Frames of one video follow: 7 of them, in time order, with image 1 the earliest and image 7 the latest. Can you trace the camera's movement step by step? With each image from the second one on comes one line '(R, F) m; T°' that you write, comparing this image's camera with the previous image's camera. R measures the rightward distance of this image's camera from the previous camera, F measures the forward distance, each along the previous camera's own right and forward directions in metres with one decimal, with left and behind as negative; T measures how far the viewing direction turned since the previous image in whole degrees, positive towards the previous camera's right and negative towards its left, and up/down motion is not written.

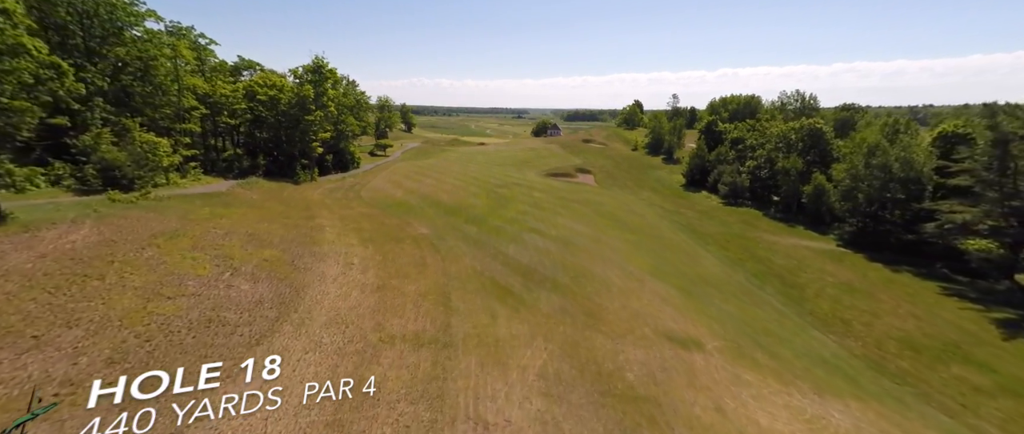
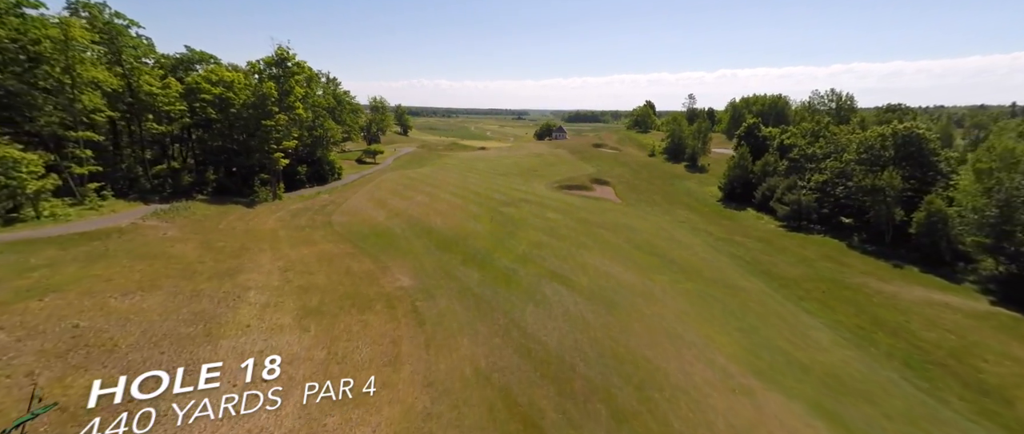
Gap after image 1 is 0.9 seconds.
(-1.0, +10.1) m; 0°
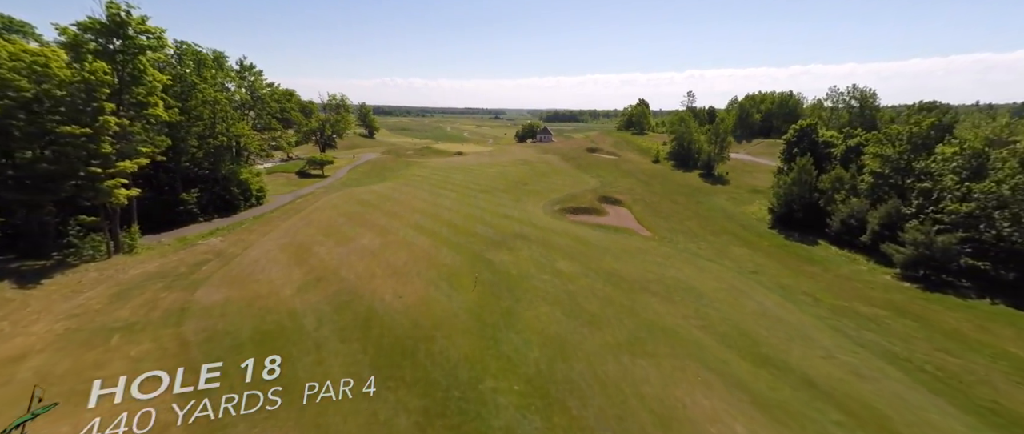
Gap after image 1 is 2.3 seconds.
(-1.1, +15.6) m; +3°
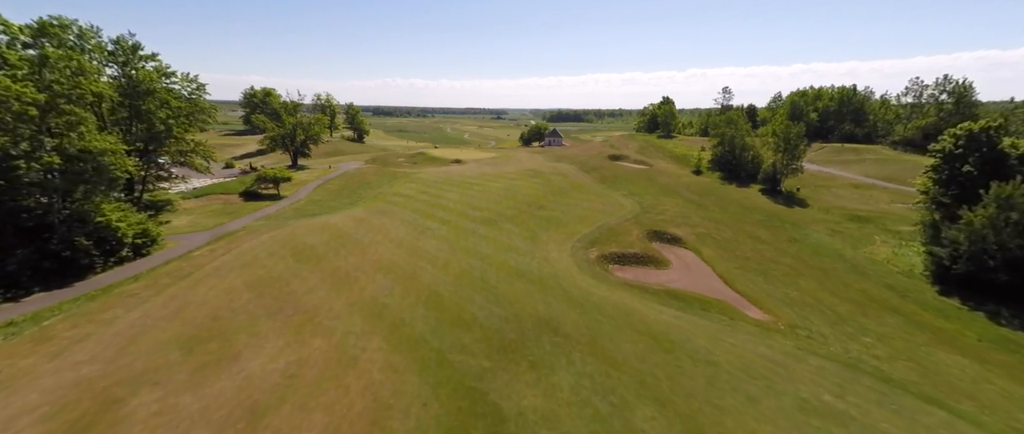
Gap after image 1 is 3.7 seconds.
(-1.1, +16.4) m; 0°
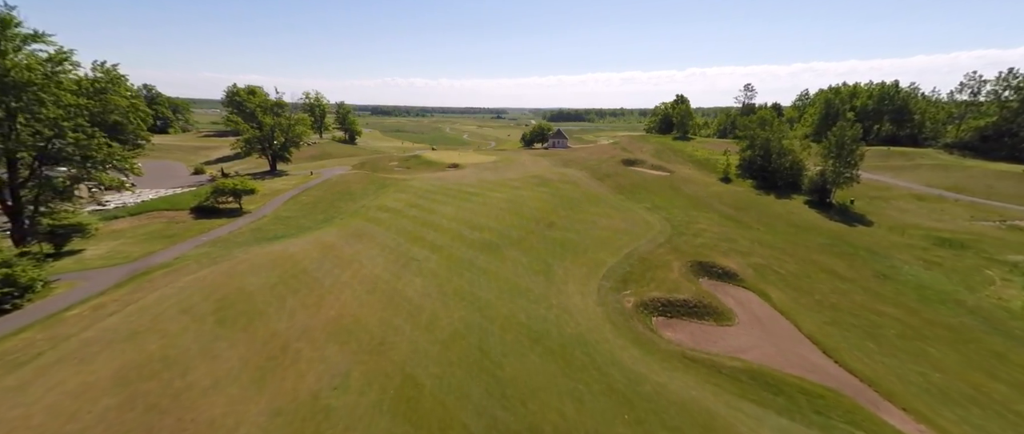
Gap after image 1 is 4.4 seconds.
(-0.6, +8.7) m; 0°
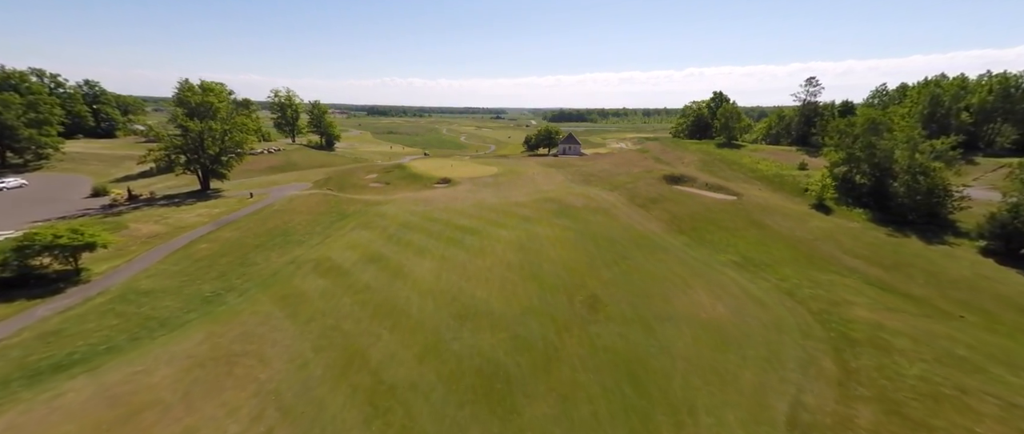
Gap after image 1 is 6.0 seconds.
(-1.2, +19.2) m; 0°
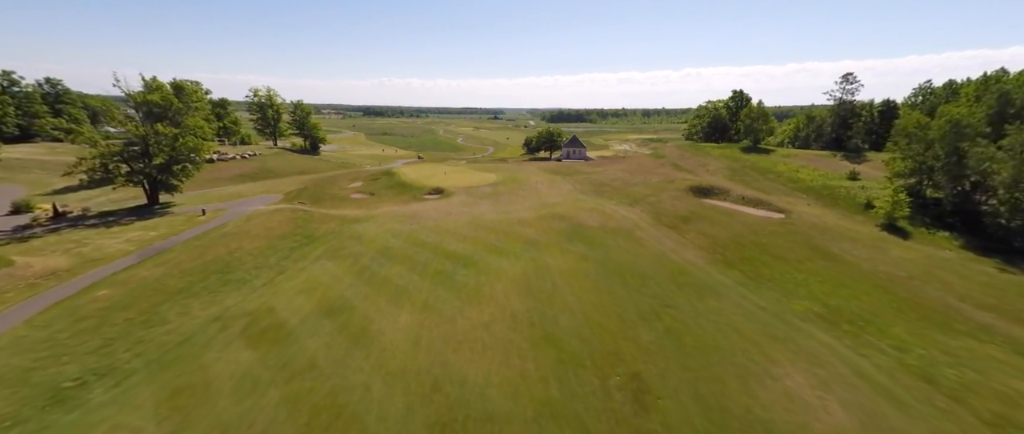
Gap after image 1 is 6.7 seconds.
(-0.5, +9.0) m; 0°
